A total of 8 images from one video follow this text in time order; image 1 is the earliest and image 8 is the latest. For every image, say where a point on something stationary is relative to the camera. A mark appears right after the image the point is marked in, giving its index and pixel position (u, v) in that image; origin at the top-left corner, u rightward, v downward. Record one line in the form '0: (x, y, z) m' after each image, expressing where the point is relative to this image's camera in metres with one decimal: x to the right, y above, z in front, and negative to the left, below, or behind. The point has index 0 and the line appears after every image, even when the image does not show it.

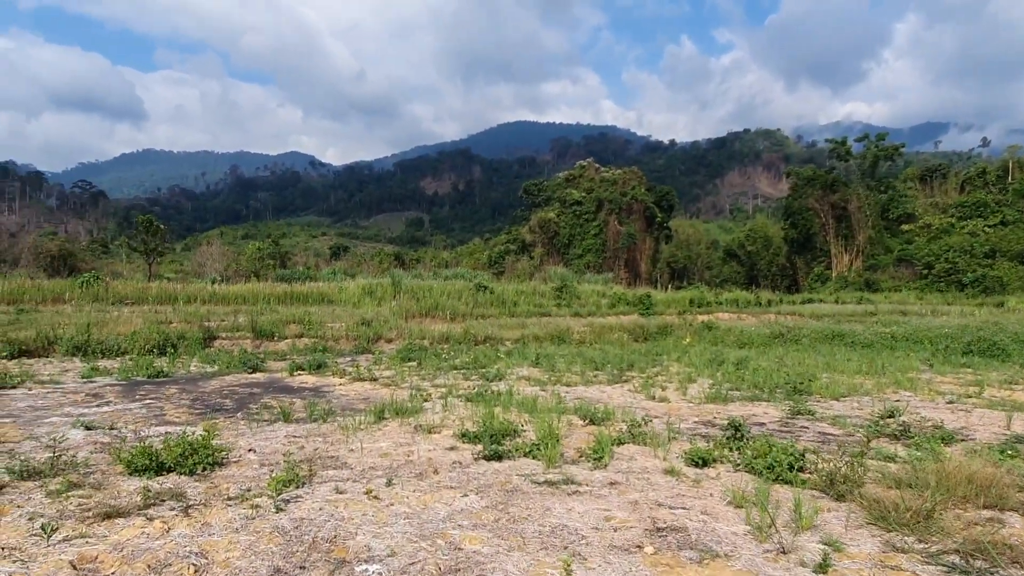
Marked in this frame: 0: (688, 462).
0: (+0.9, -0.9, +3.6) m
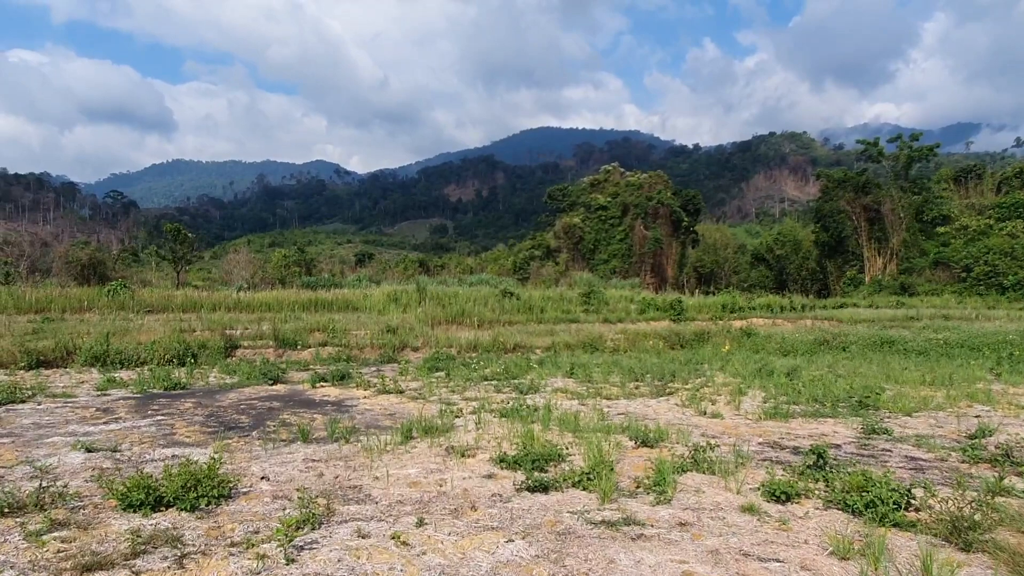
0: (+1.1, -0.9, +3.1) m
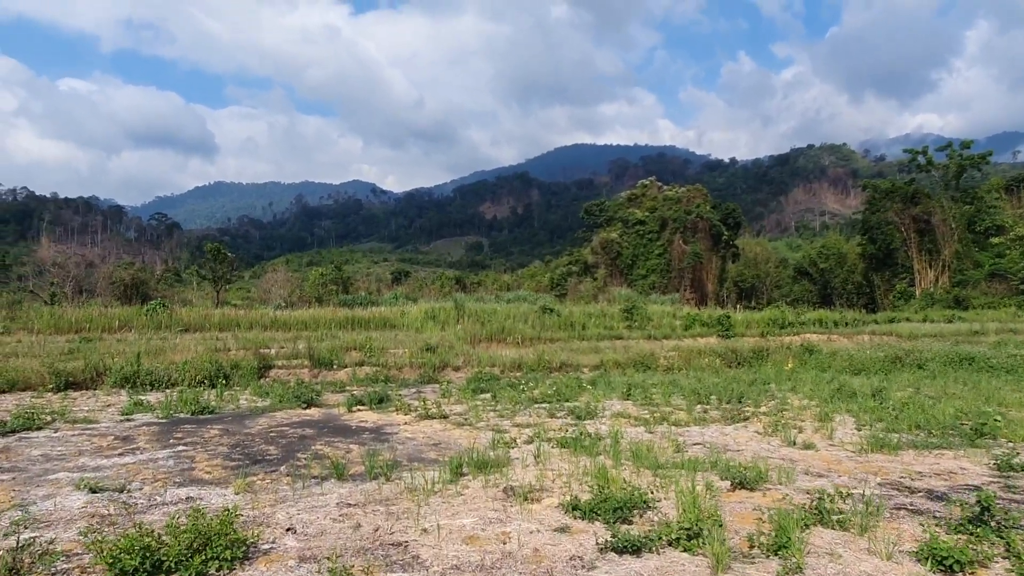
0: (+1.3, -0.9, +2.4) m
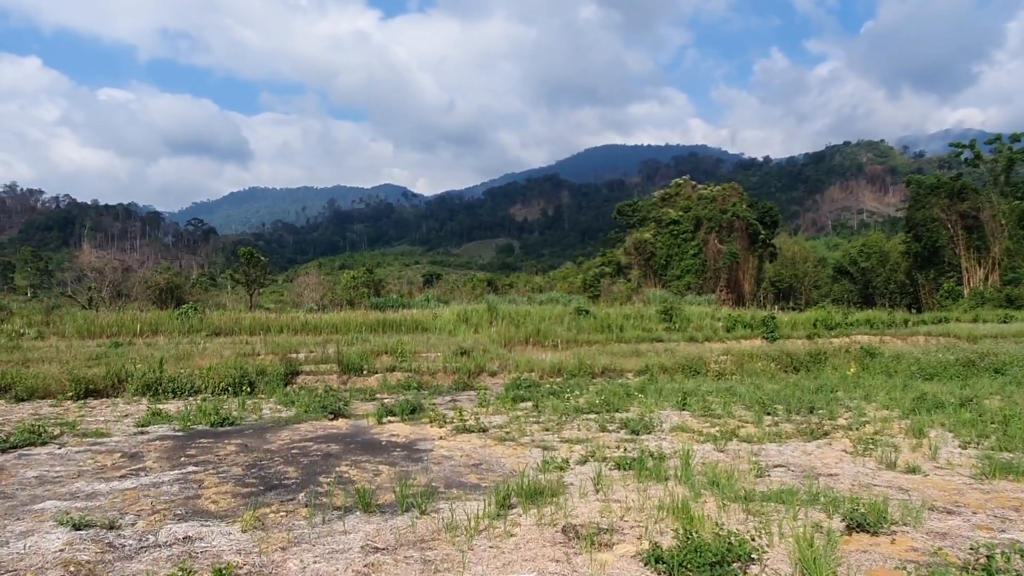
0: (+1.5, -0.9, +1.7) m
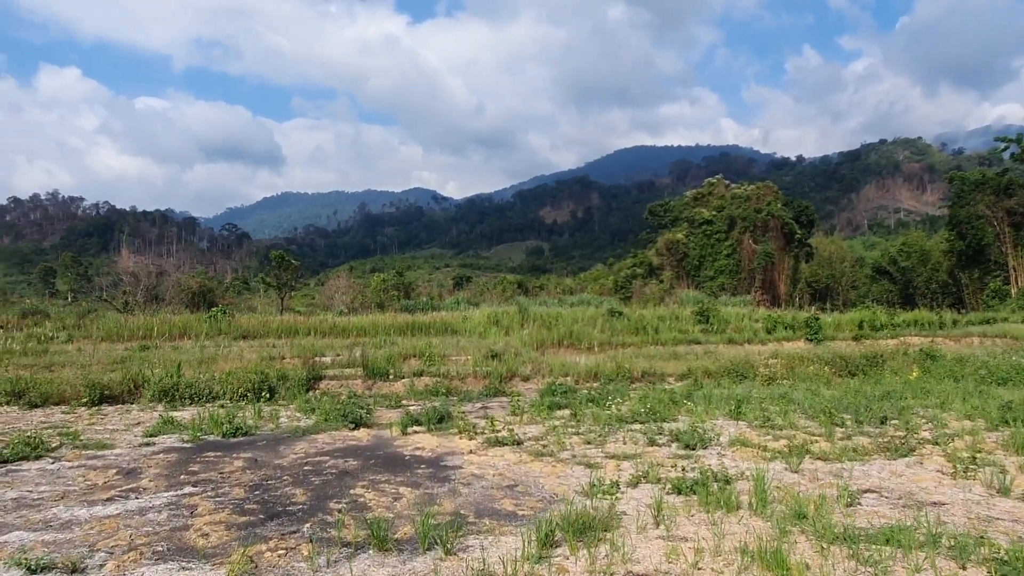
0: (+1.6, -0.8, +1.0) m
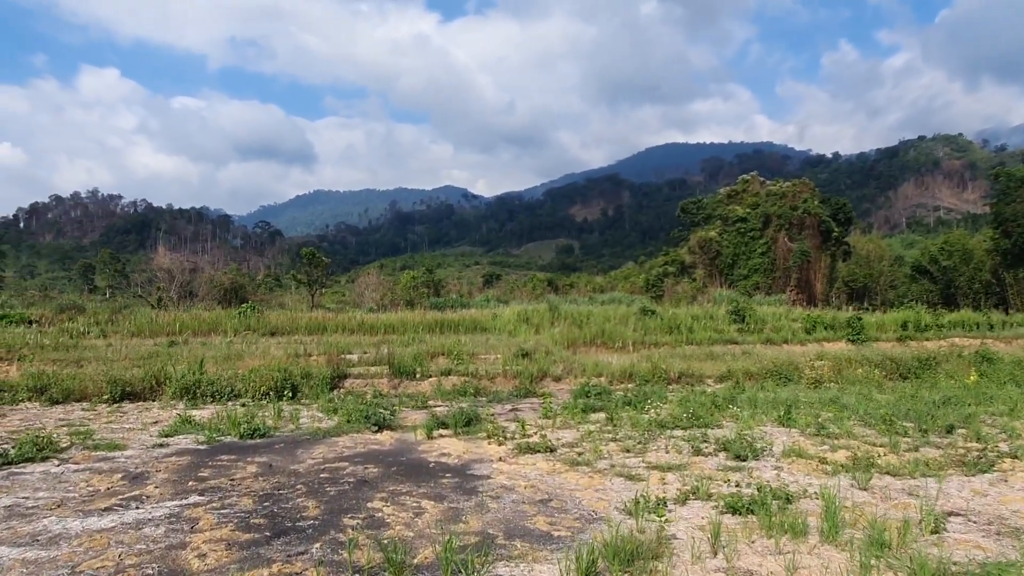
0: (+1.7, -0.8, +0.6) m
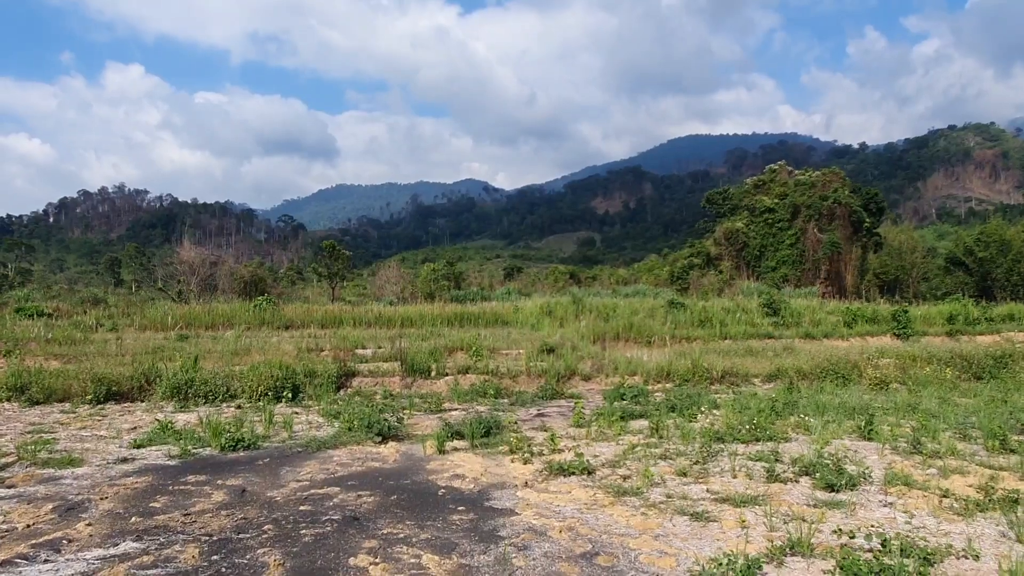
0: (+1.7, -0.8, -0.4) m
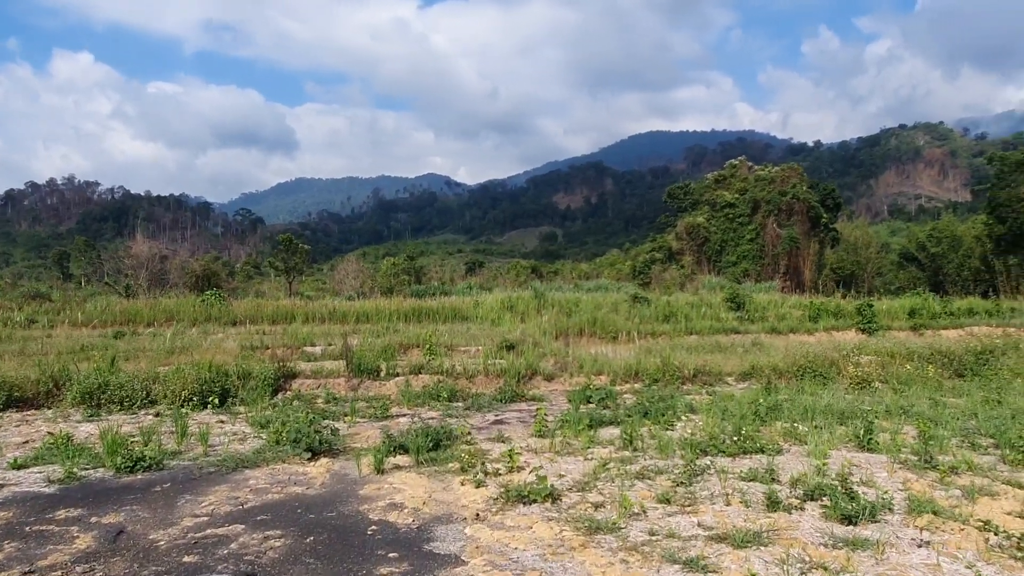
0: (+1.7, -0.7, -1.0) m
